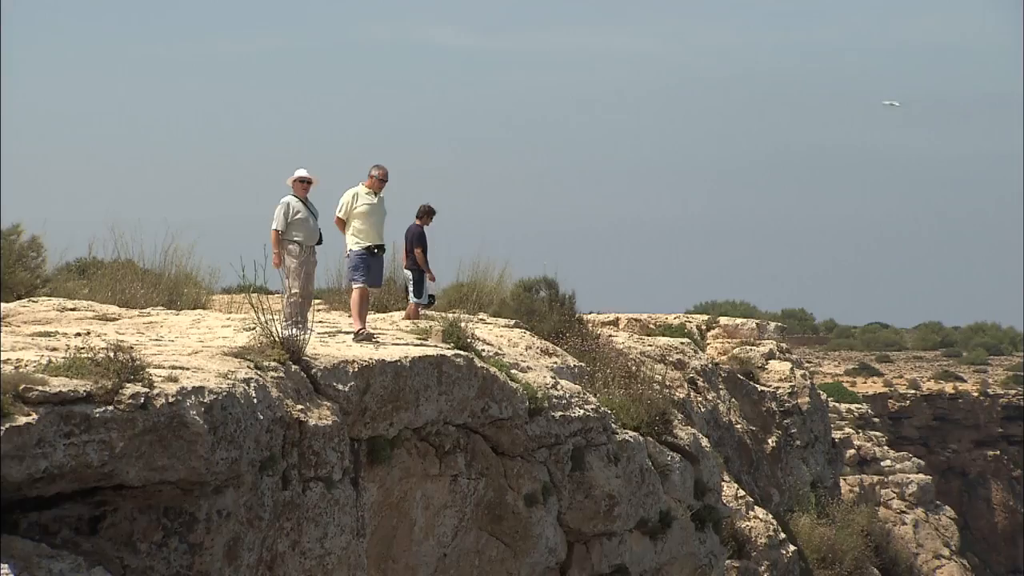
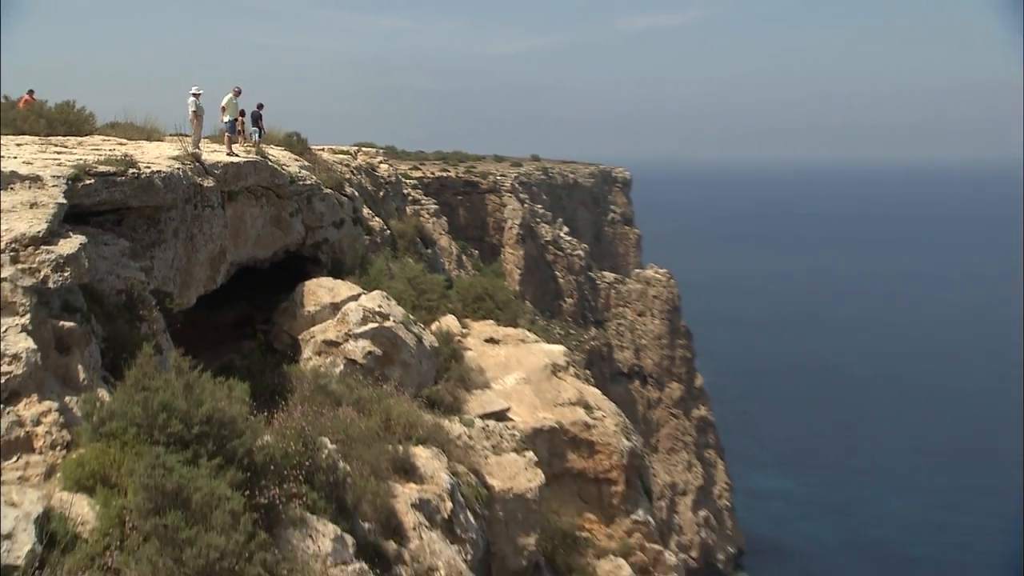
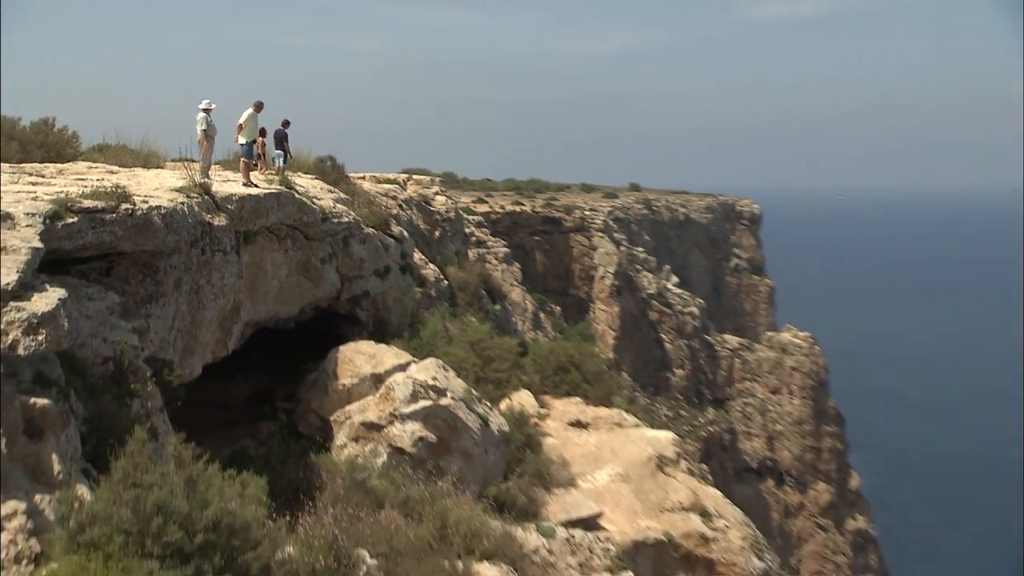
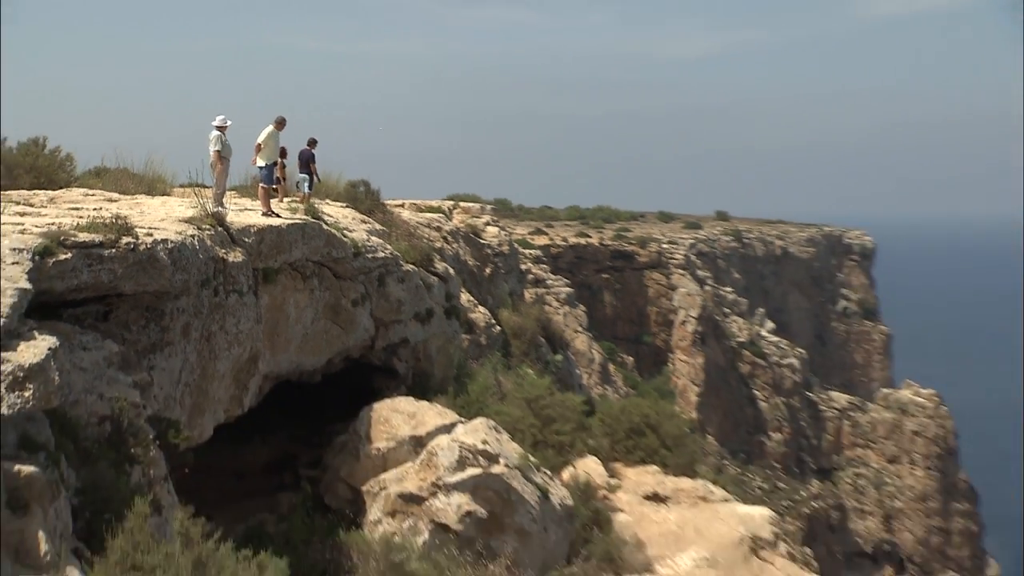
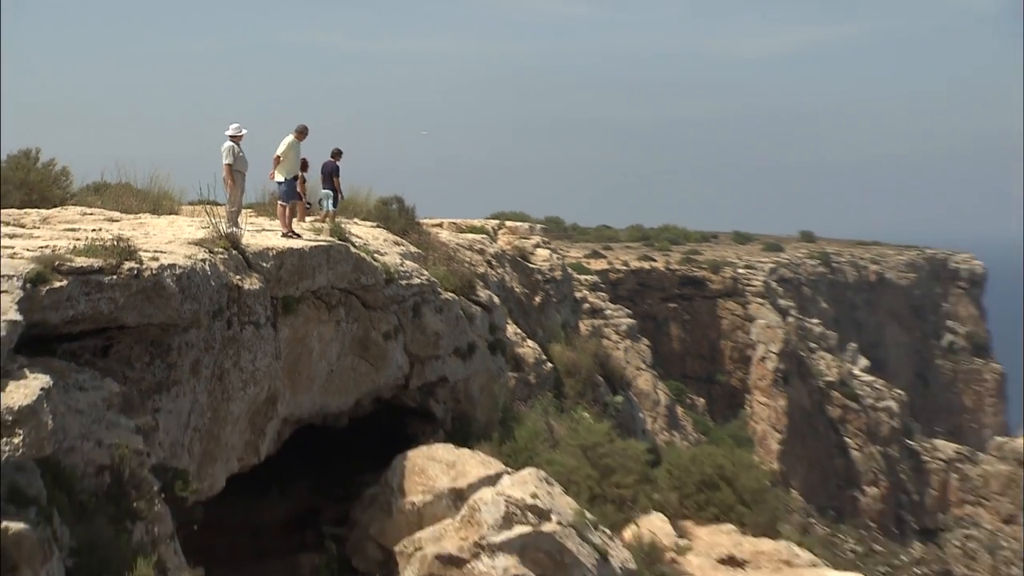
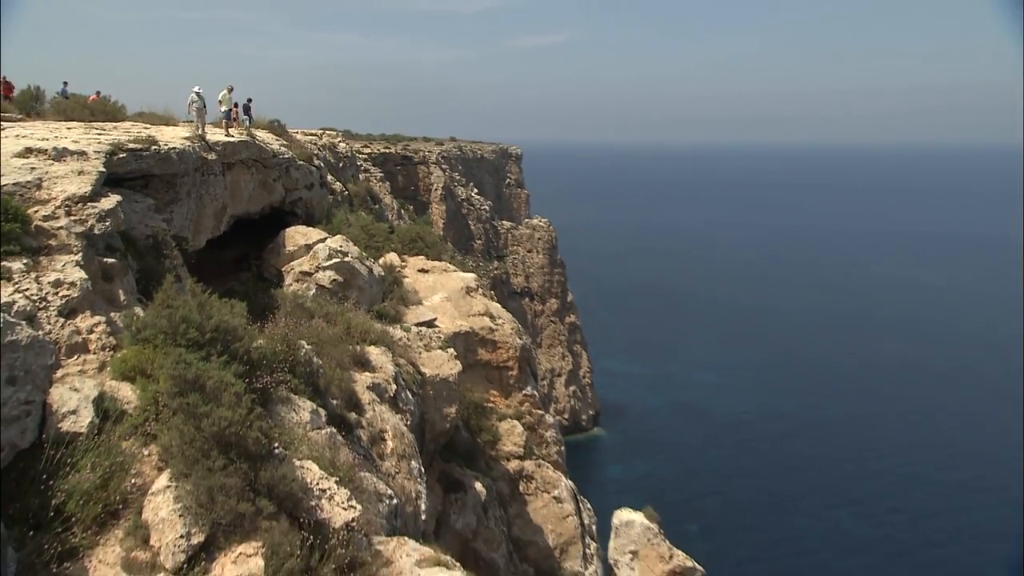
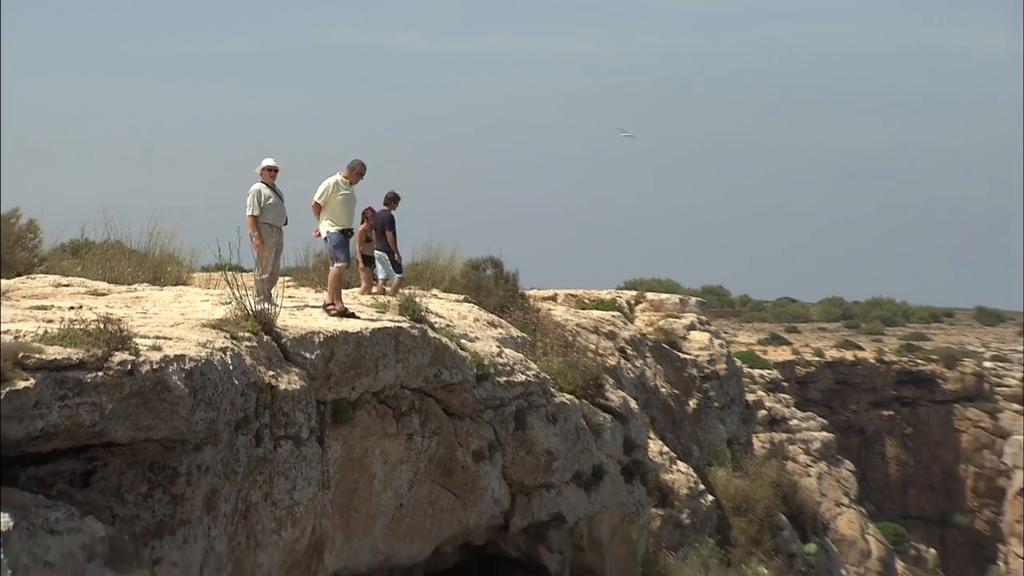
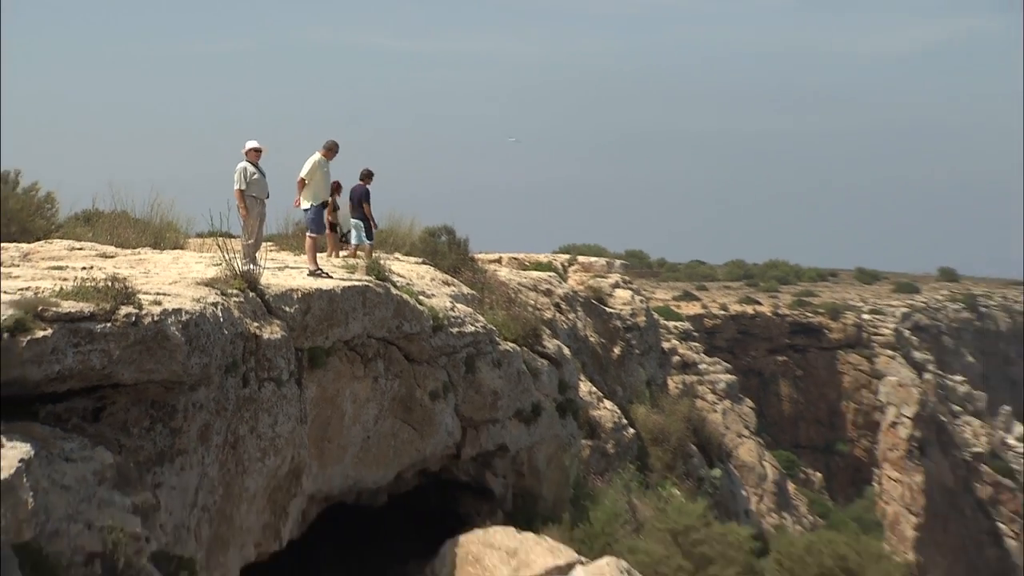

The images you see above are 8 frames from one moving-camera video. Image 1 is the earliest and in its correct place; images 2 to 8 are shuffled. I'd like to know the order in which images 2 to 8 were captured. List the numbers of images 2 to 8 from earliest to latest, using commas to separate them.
7, 8, 5, 4, 3, 2, 6
